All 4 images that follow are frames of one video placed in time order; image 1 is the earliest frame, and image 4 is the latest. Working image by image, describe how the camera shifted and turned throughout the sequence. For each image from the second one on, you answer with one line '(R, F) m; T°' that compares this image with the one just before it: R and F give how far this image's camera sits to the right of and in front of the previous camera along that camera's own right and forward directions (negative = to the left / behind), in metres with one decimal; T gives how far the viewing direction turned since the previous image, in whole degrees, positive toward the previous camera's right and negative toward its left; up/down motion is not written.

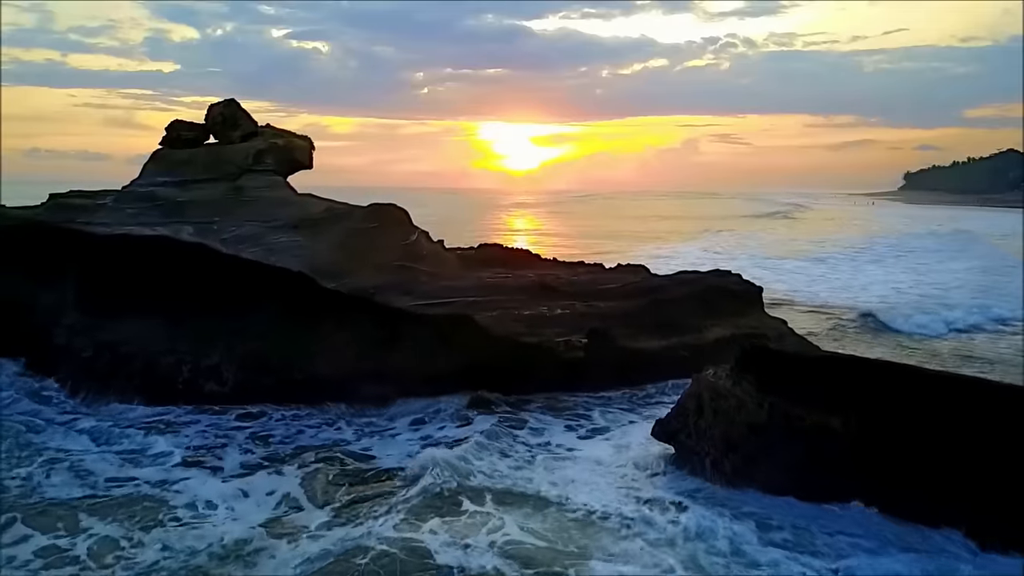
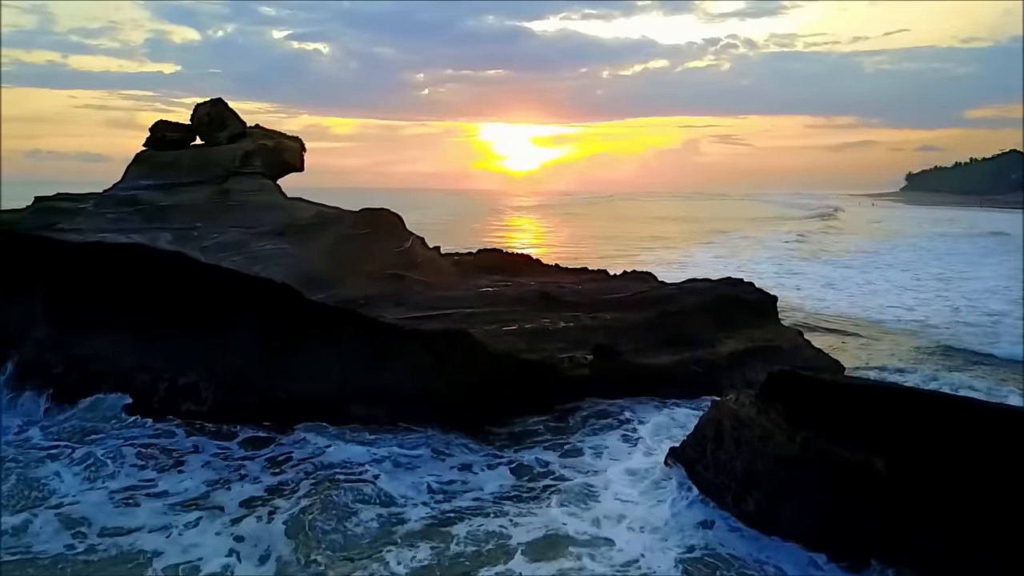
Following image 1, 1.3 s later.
(0.0, +0.5) m; 0°
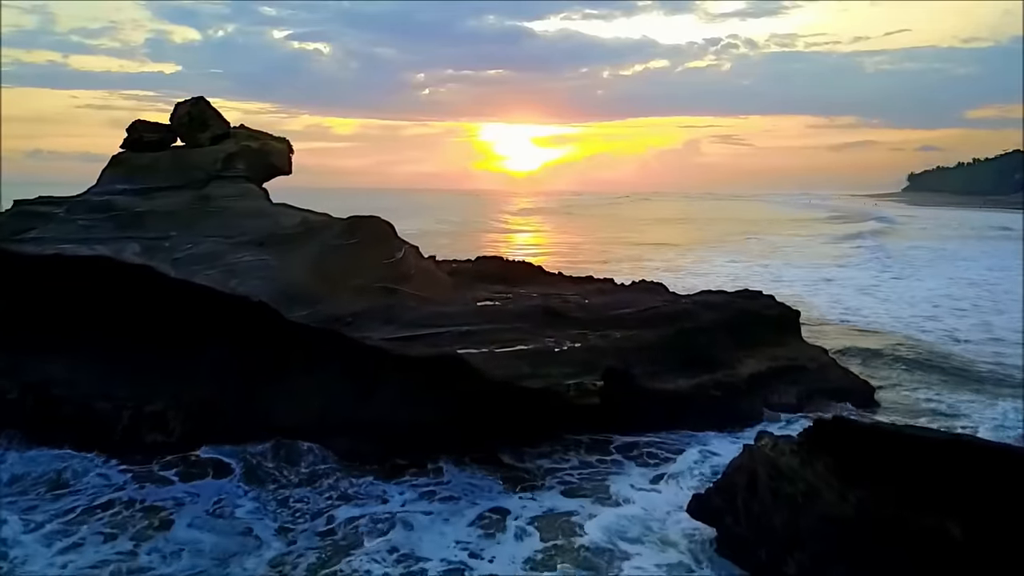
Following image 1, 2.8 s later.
(0.0, +0.6) m; 0°
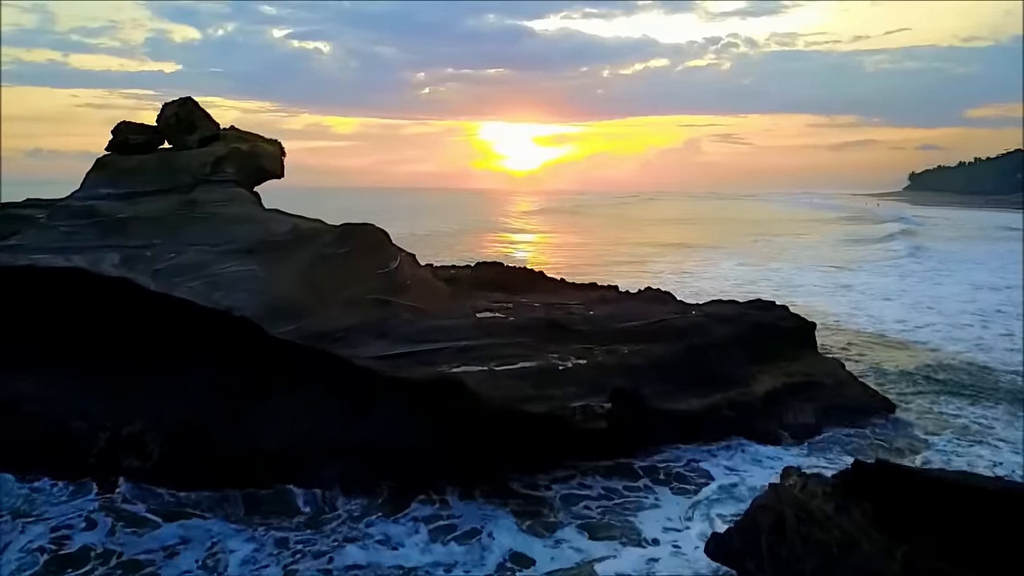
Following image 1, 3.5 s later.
(0.0, +0.4) m; 0°
